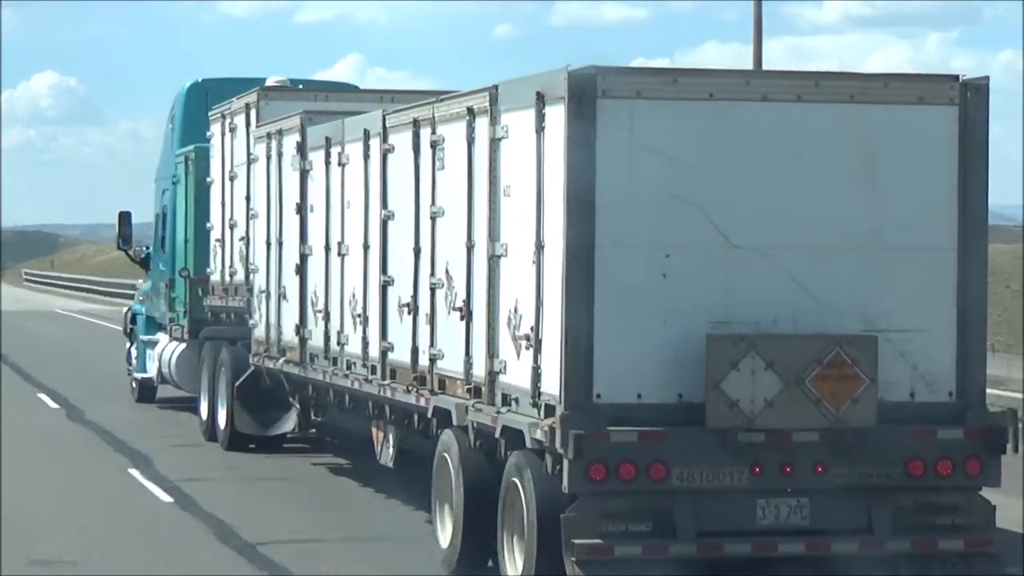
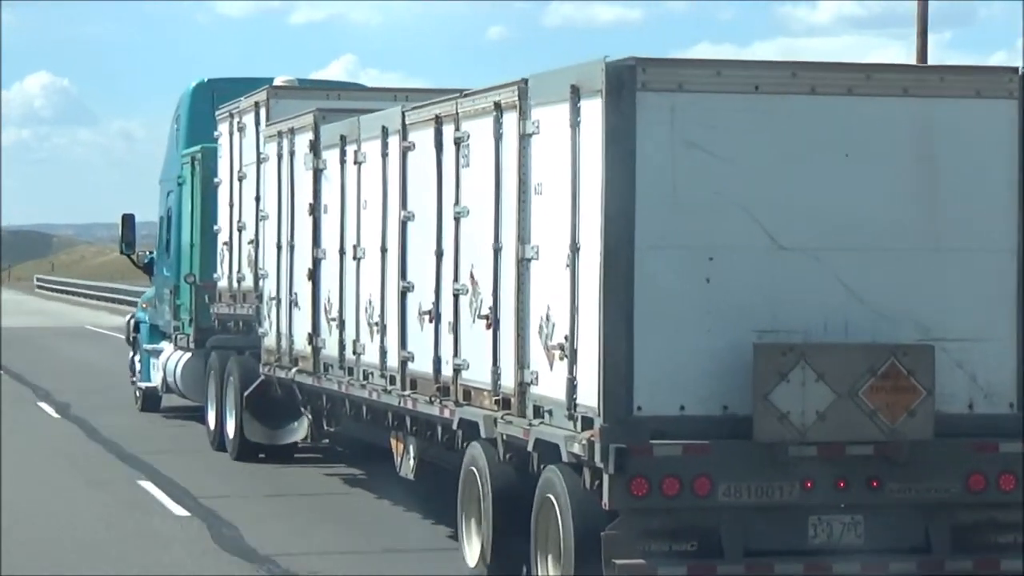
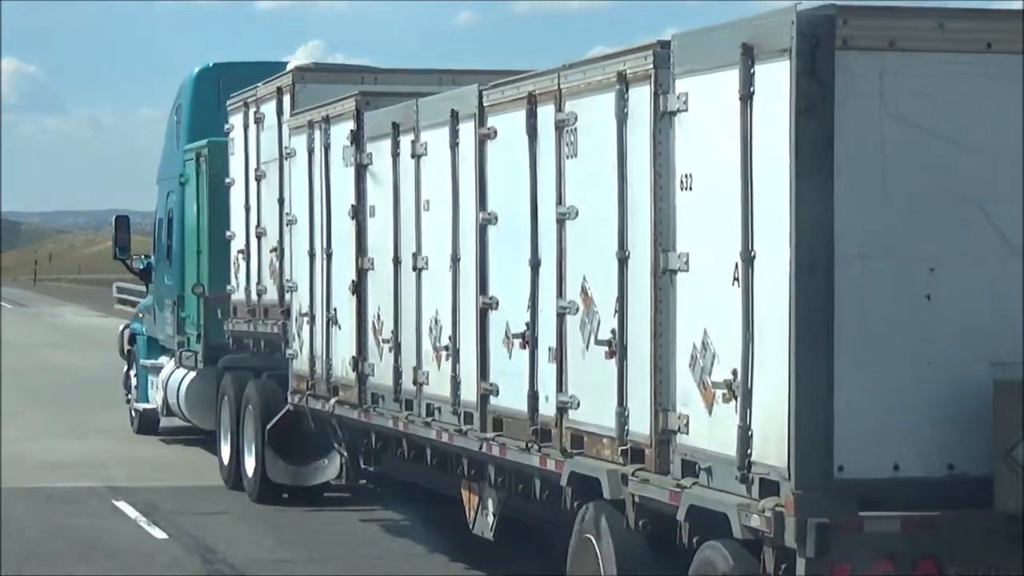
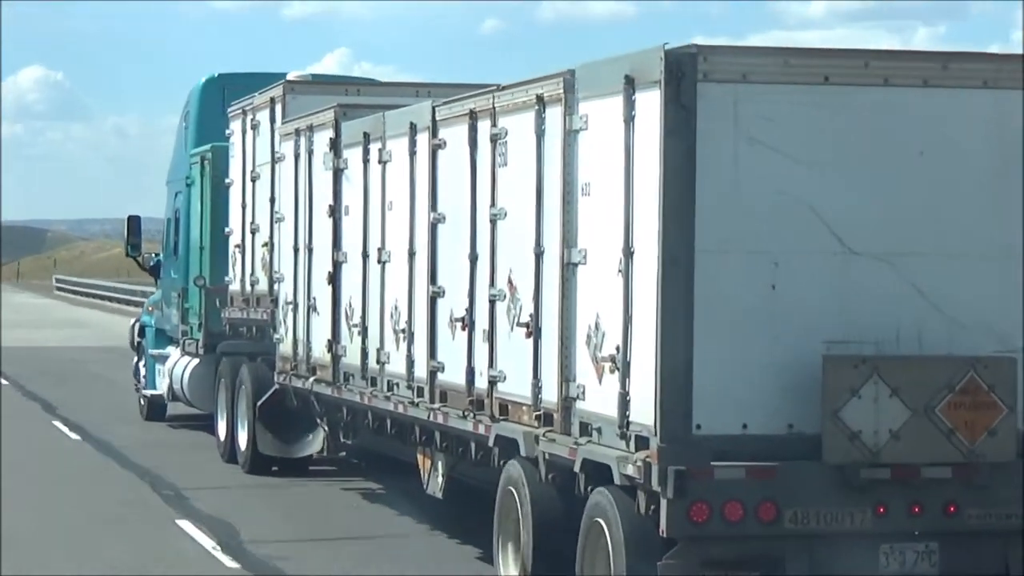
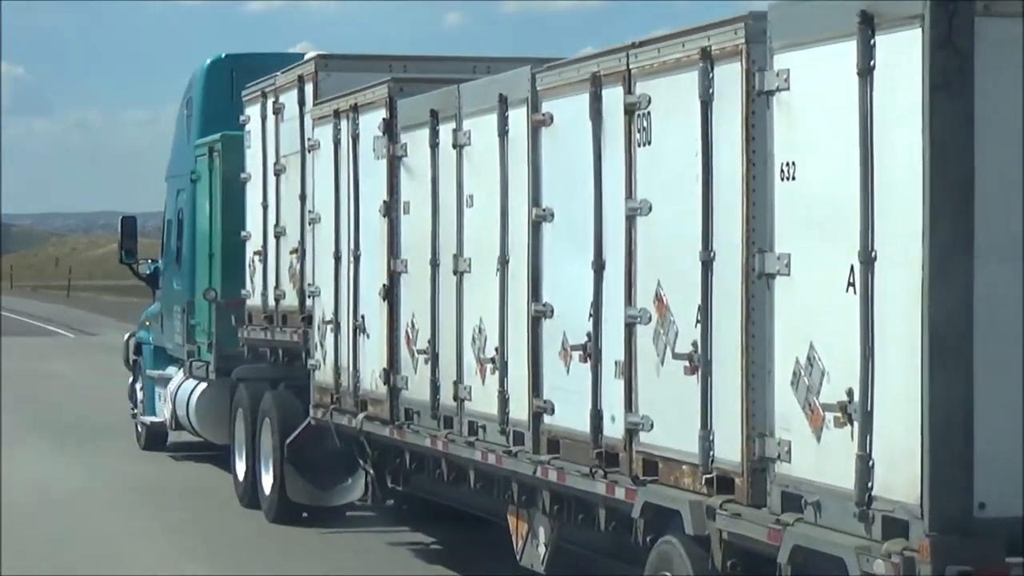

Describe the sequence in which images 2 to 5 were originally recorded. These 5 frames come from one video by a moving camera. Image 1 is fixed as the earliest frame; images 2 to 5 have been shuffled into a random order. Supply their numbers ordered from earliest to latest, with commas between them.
2, 4, 3, 5
